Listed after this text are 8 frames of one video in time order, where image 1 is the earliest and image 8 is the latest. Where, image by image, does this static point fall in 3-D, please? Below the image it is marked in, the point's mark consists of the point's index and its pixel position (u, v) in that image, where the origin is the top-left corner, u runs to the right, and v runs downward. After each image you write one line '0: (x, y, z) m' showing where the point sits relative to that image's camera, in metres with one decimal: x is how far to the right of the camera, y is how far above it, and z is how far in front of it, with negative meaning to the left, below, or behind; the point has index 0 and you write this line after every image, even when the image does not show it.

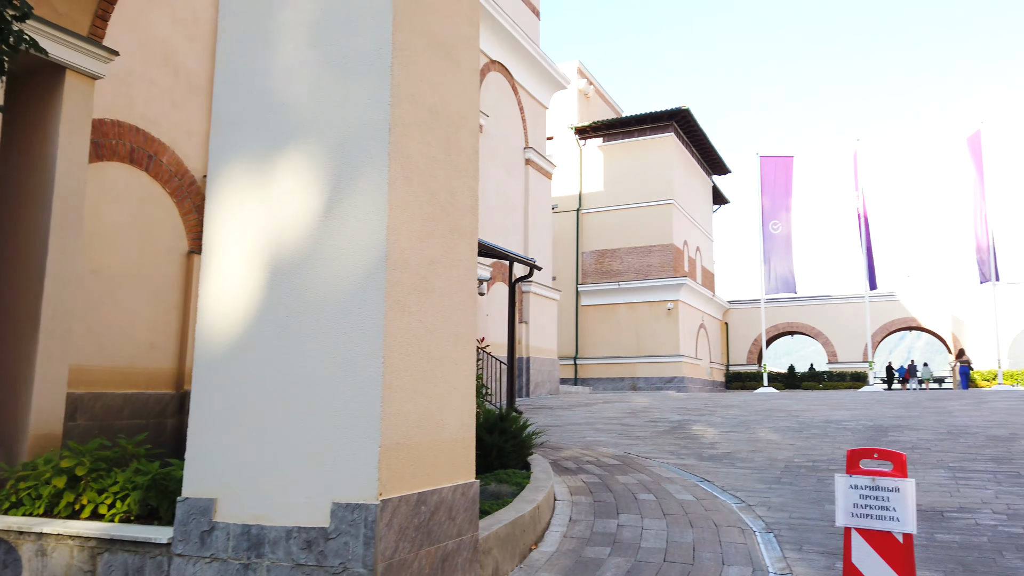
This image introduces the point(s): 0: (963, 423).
0: (+7.8, -2.4, +13.2) m
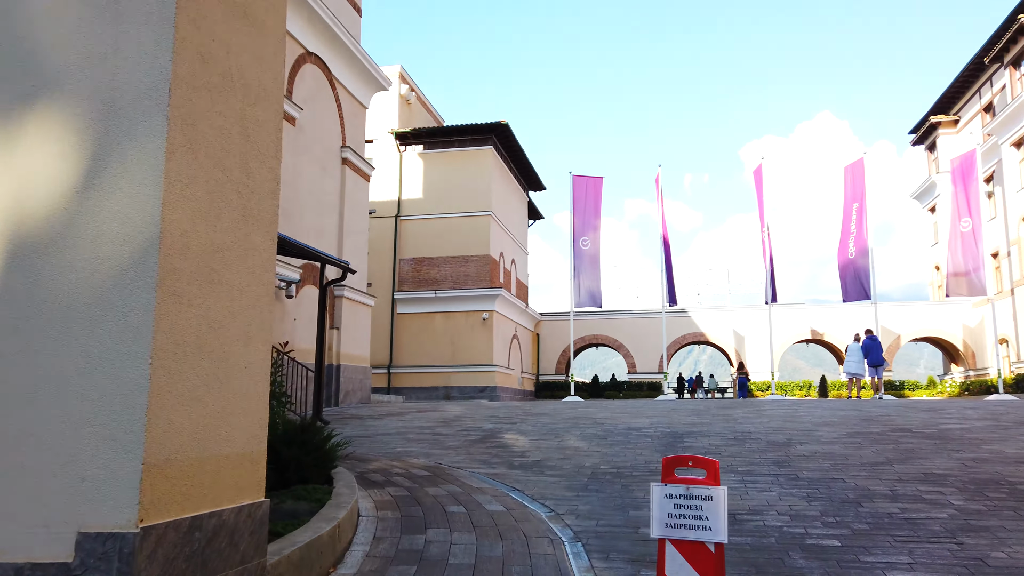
0: (+4.4, -2.7, +14.2) m
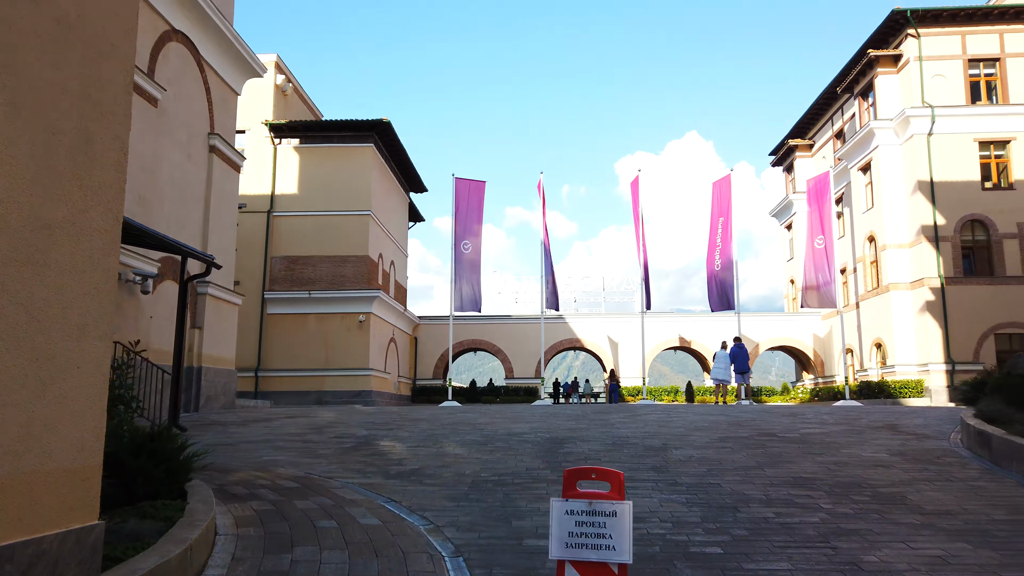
0: (+2.1, -2.8, +14.3) m
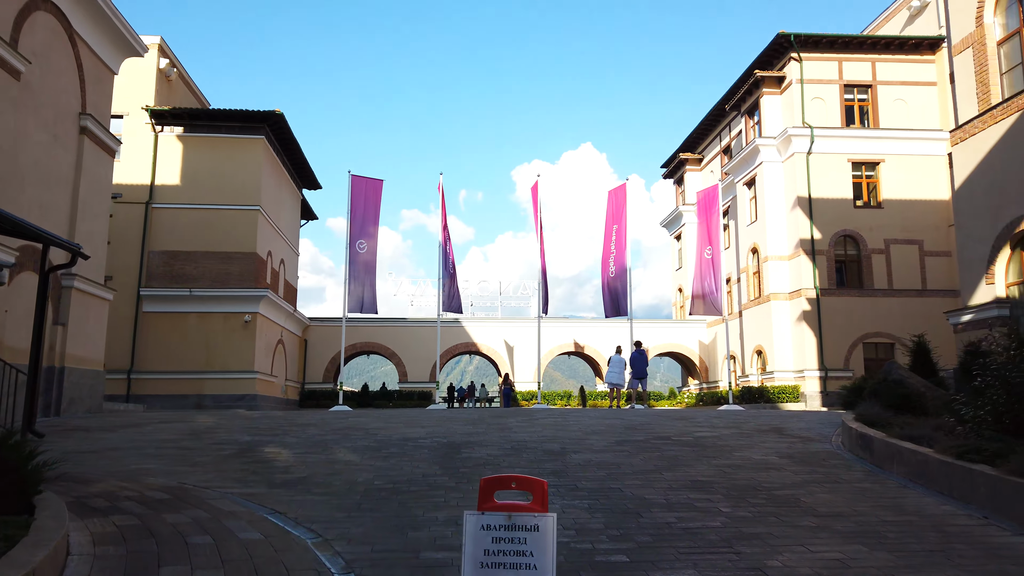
0: (+0.2, -2.8, +14.0) m
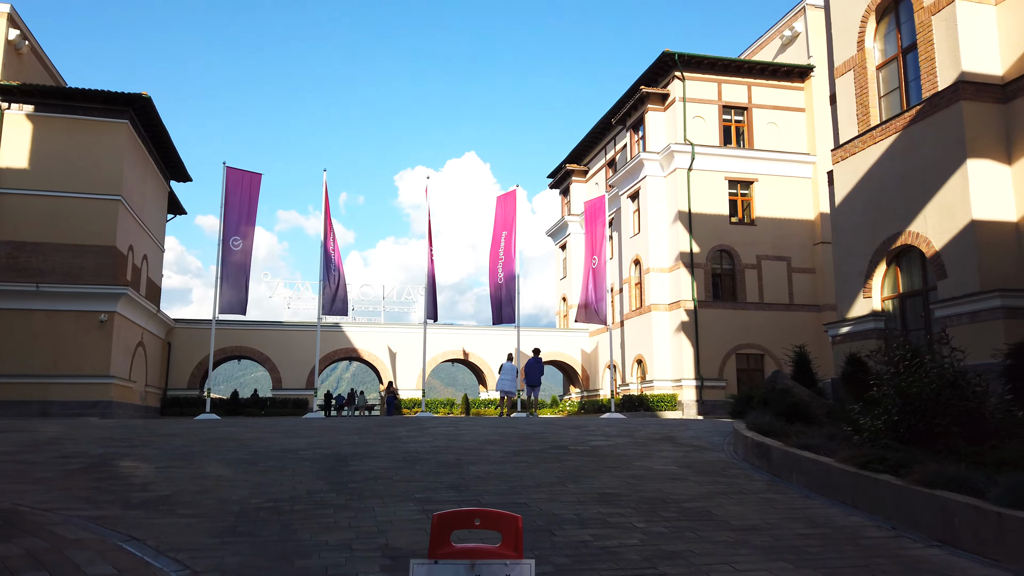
0: (-1.7, -2.8, +13.2) m
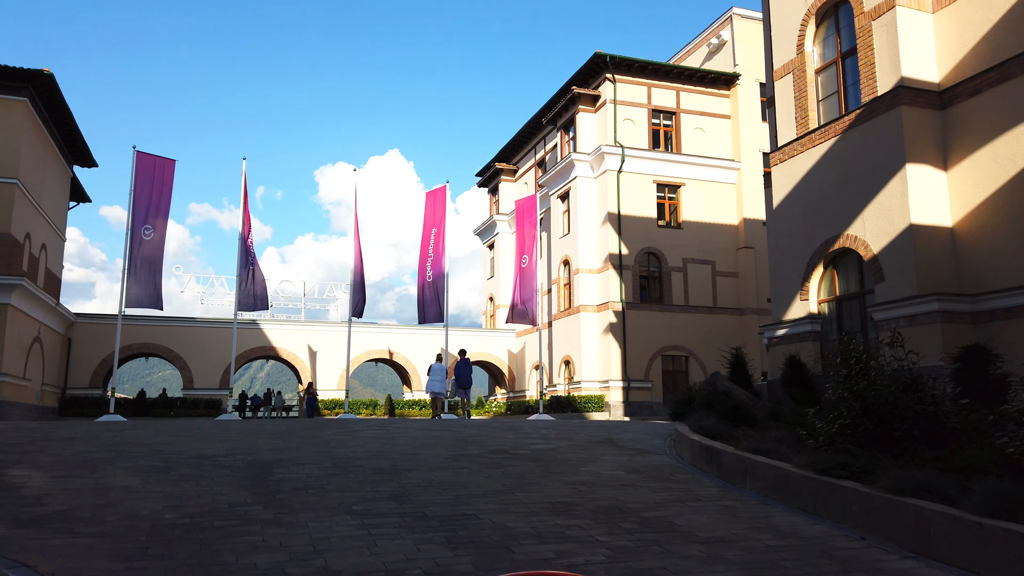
0: (-2.7, -2.7, +12.3) m
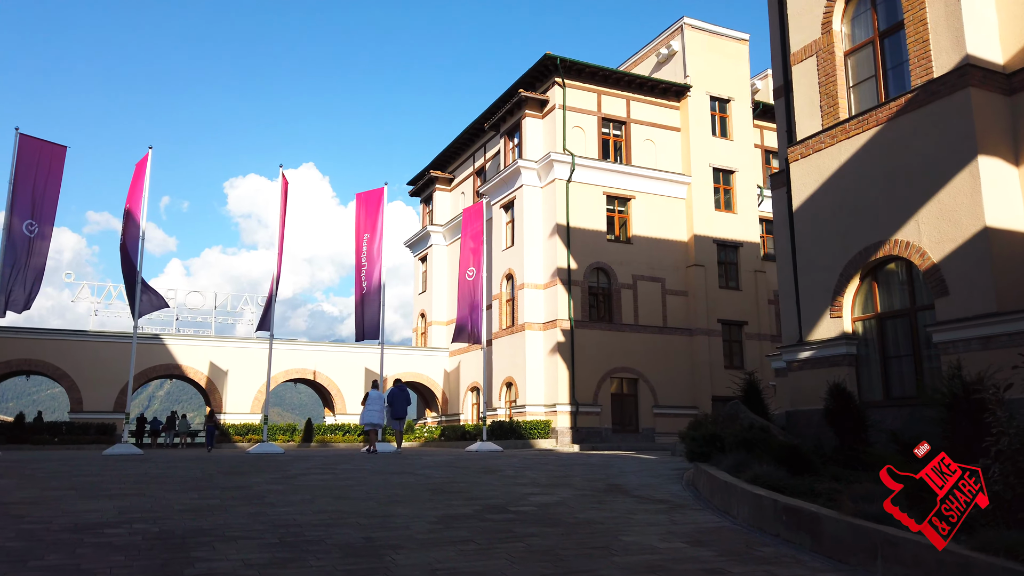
0: (-2.6, -2.7, +8.8) m
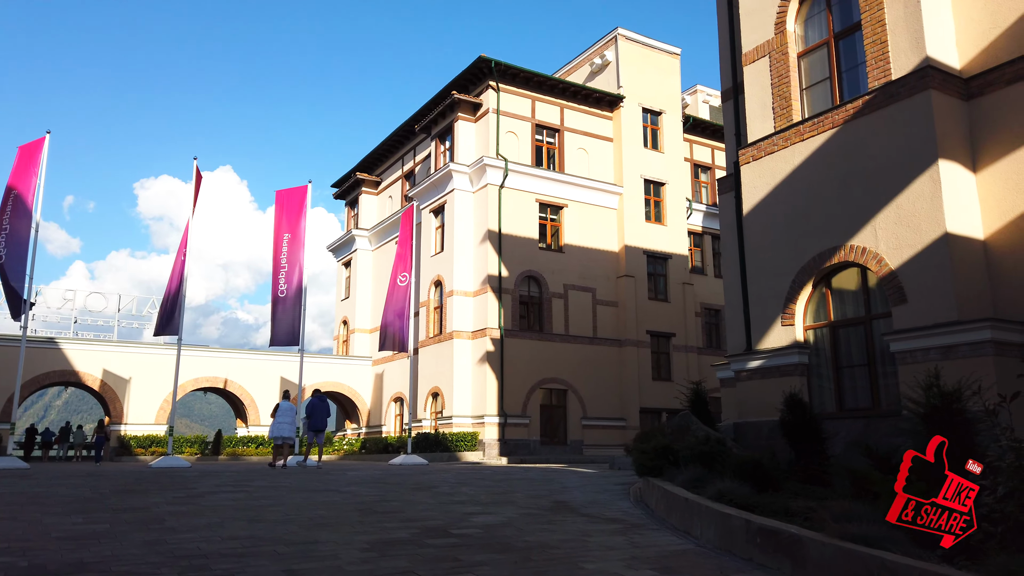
0: (-3.1, -2.6, +7.4) m
